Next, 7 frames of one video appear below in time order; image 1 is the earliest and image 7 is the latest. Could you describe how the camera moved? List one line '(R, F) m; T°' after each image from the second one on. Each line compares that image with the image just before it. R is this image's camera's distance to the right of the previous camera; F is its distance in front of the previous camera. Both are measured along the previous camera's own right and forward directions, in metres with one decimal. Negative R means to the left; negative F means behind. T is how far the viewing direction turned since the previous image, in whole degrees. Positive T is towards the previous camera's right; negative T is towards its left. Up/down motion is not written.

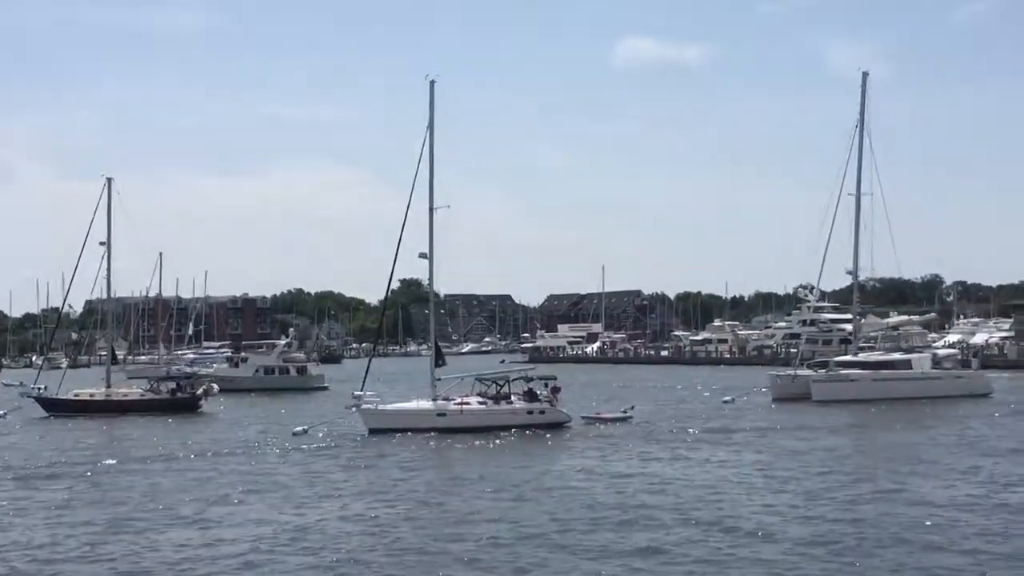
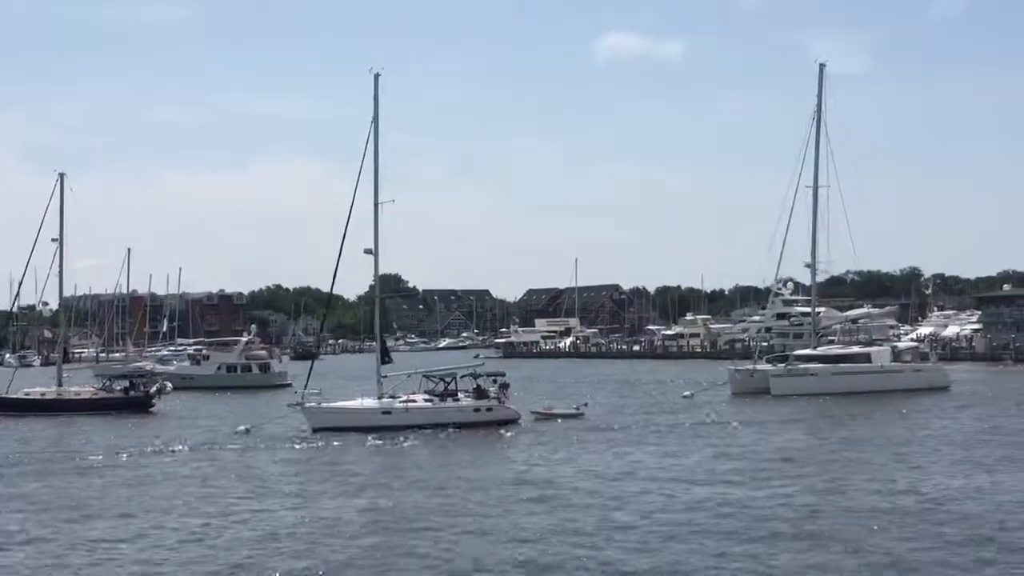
(+1.6, +0.7) m; 0°
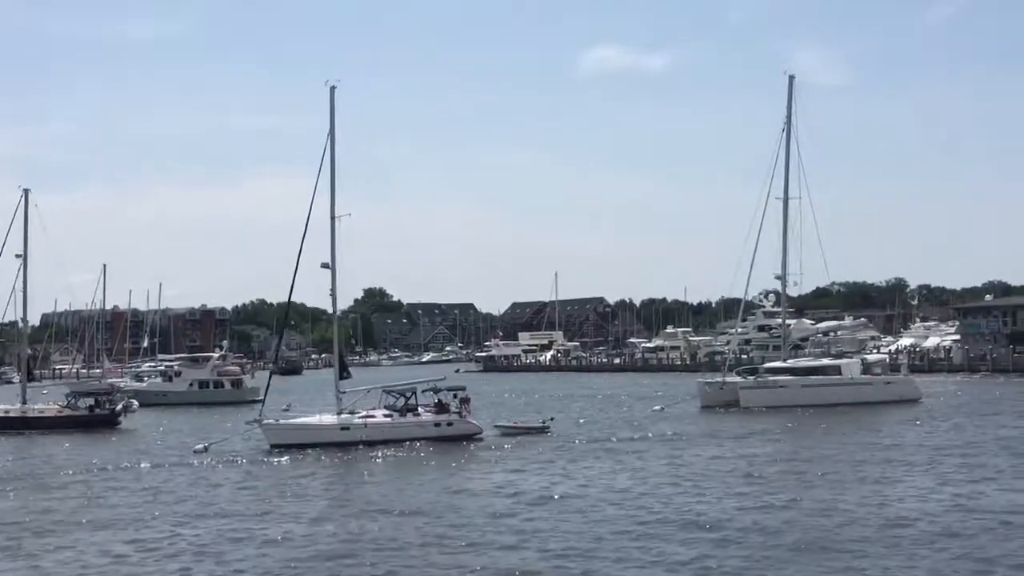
(+1.3, +0.5) m; 0°
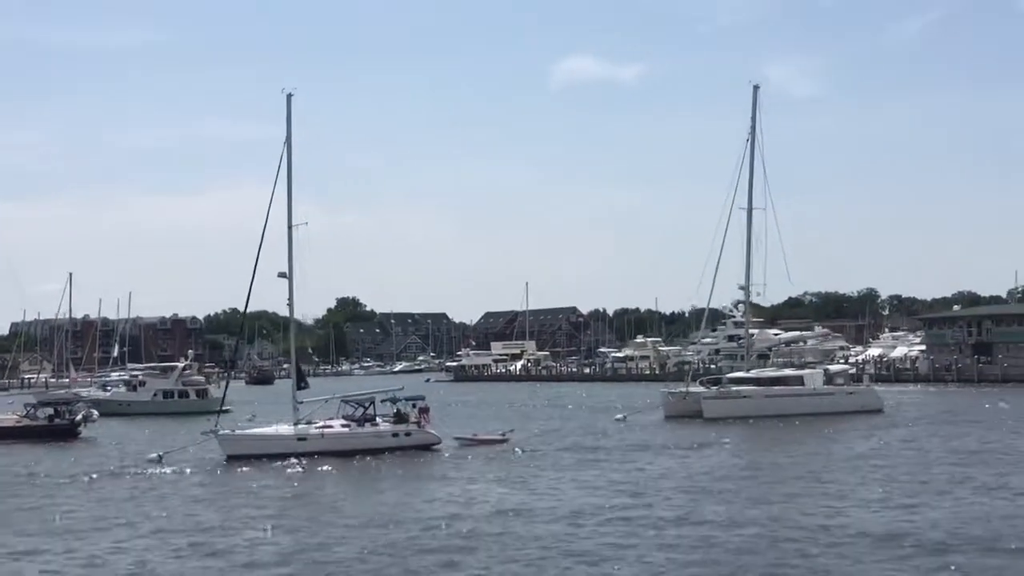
(+0.7, +0.1) m; +1°
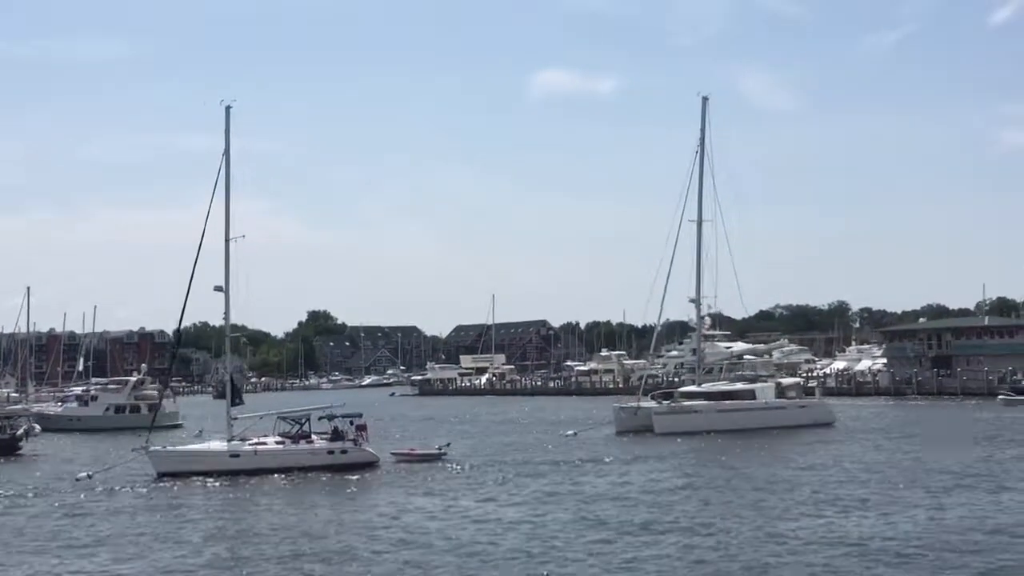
(+1.6, +0.5) m; 0°
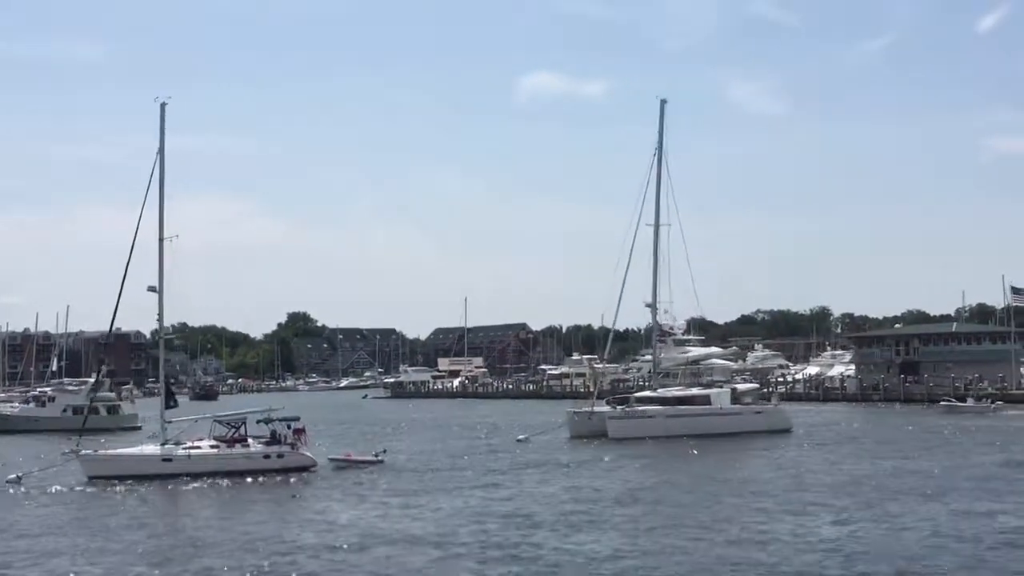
(+1.9, +0.8) m; 0°
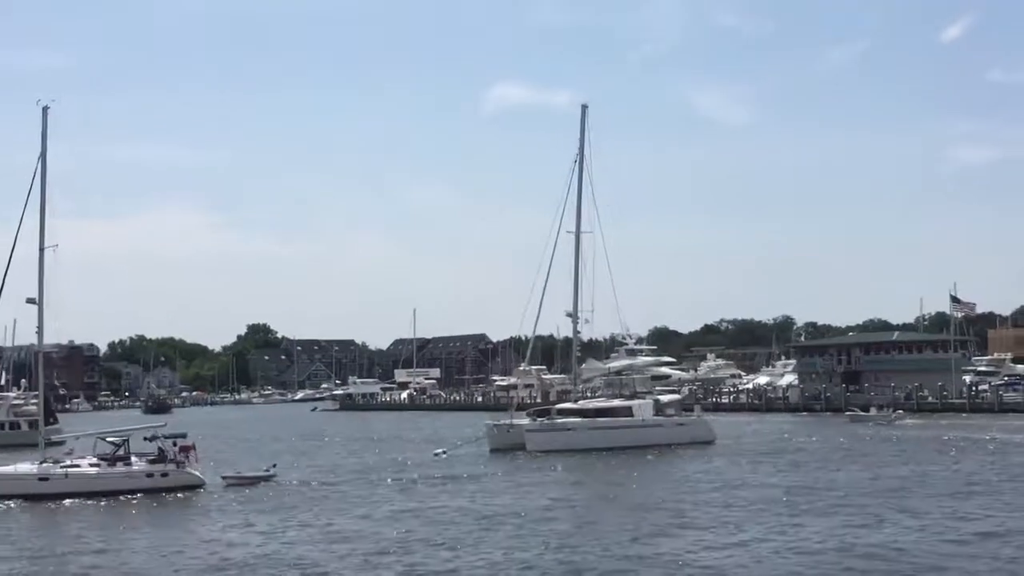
(+3.0, +1.5) m; 0°
